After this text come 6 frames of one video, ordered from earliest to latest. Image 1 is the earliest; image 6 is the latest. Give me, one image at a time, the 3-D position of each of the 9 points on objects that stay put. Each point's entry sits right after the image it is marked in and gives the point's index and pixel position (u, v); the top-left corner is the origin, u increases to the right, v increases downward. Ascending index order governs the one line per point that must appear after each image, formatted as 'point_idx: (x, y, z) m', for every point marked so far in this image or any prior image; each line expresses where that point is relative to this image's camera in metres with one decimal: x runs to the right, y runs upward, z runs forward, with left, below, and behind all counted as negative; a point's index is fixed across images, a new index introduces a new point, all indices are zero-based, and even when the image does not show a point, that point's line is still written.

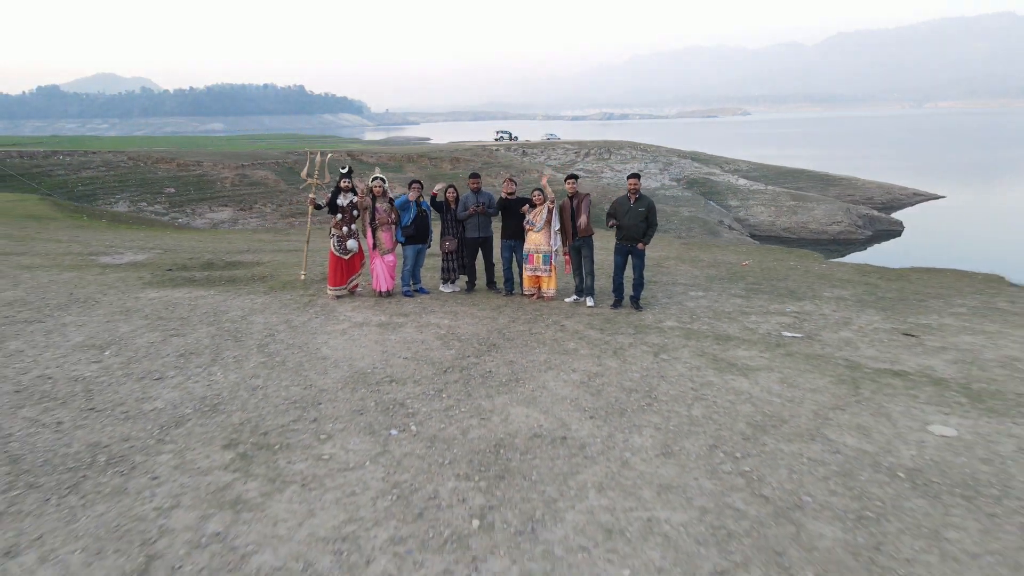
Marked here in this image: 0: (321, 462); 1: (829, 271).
0: (-1.2, -1.0, +4.4) m
1: (+4.1, +0.2, +9.7) m
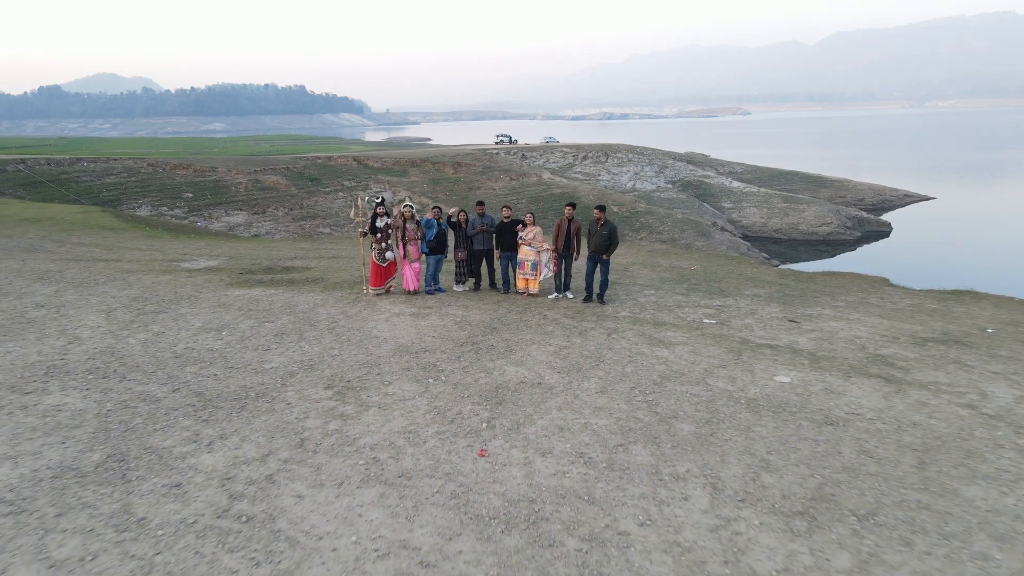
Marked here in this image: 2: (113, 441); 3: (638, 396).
0: (-1.2, -1.0, +7.1) m
1: (+4.1, +0.2, +12.4) m
2: (-3.2, -1.2, +6.1) m
3: (+1.2, -1.0, +7.0) m
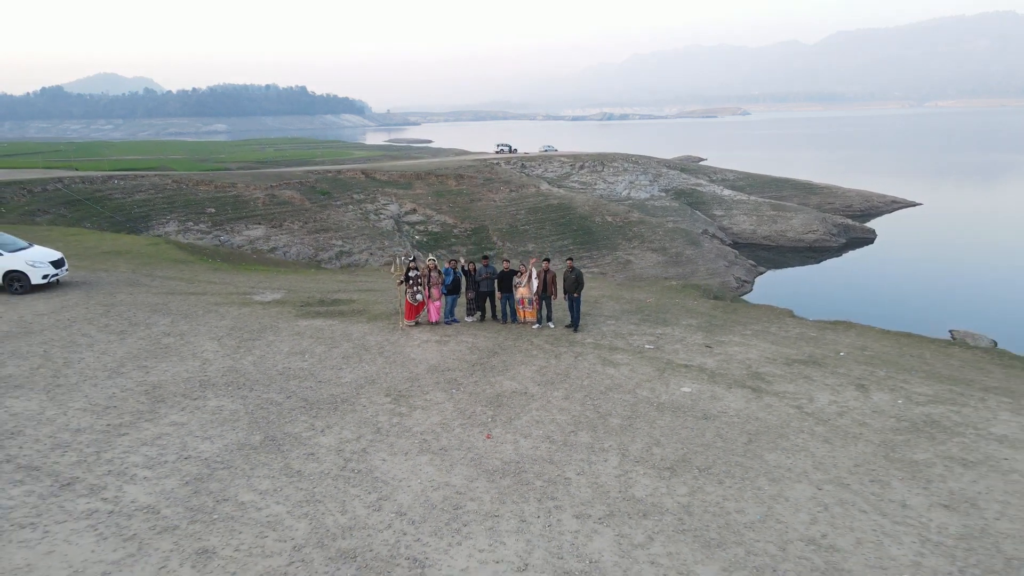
0: (-1.3, -1.7, +10.9) m
1: (+4.0, -0.4, +16.2) m
2: (-3.3, -1.9, +10.0) m
3: (+1.1, -1.6, +10.8) m
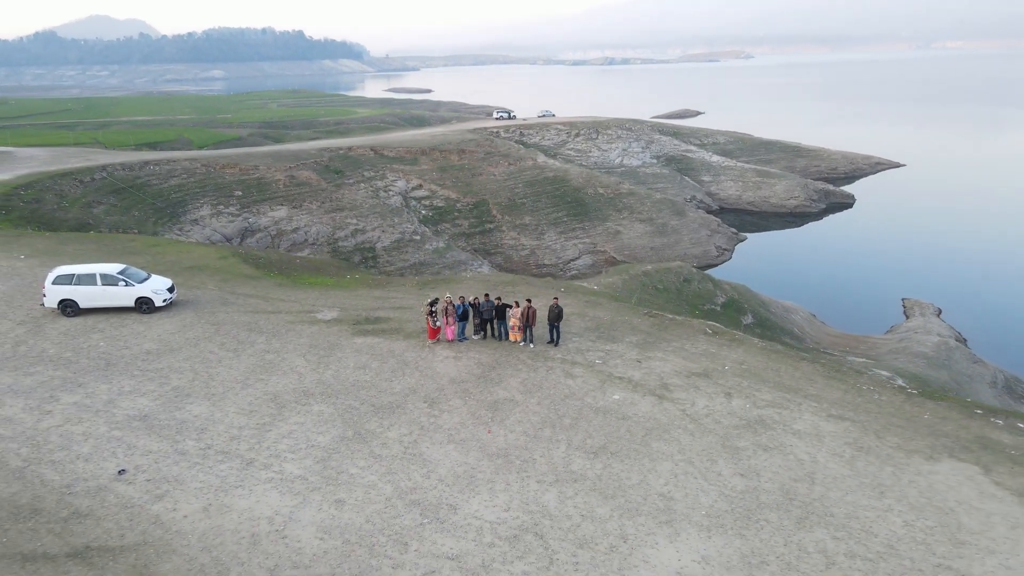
0: (-1.5, -2.7, +17.2) m
1: (+3.8, -1.1, +22.4) m
2: (-3.5, -3.0, +16.3) m
3: (+0.9, -2.7, +17.1) m
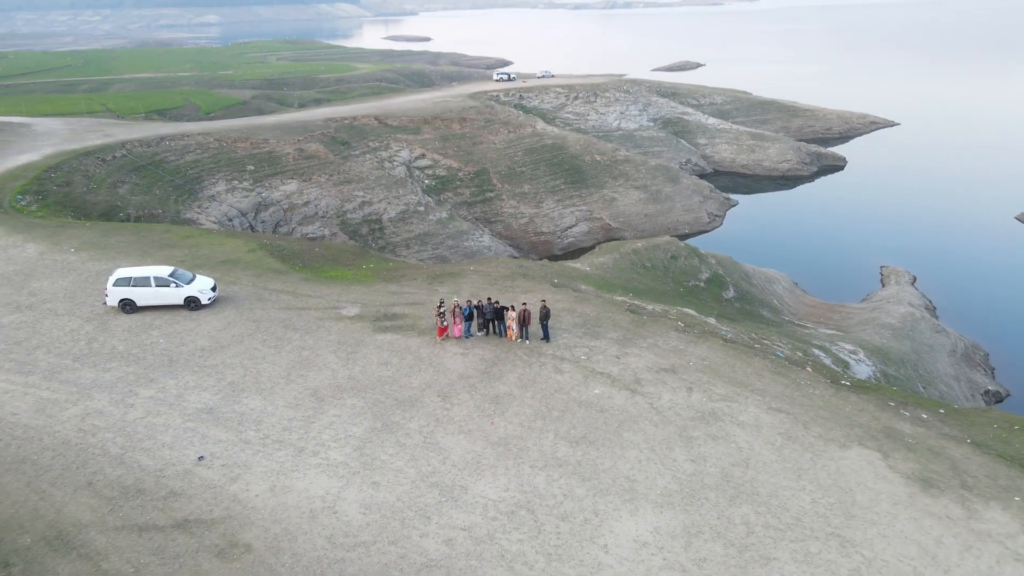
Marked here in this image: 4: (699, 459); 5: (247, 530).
0: (-1.5, -3.1, +20.9) m
1: (+3.8, -1.1, +25.9) m
2: (-3.5, -3.5, +20.0) m
3: (+0.9, -3.1, +20.8) m
4: (+4.5, -4.1, +18.0) m
5: (-5.6, -5.1, +15.8) m
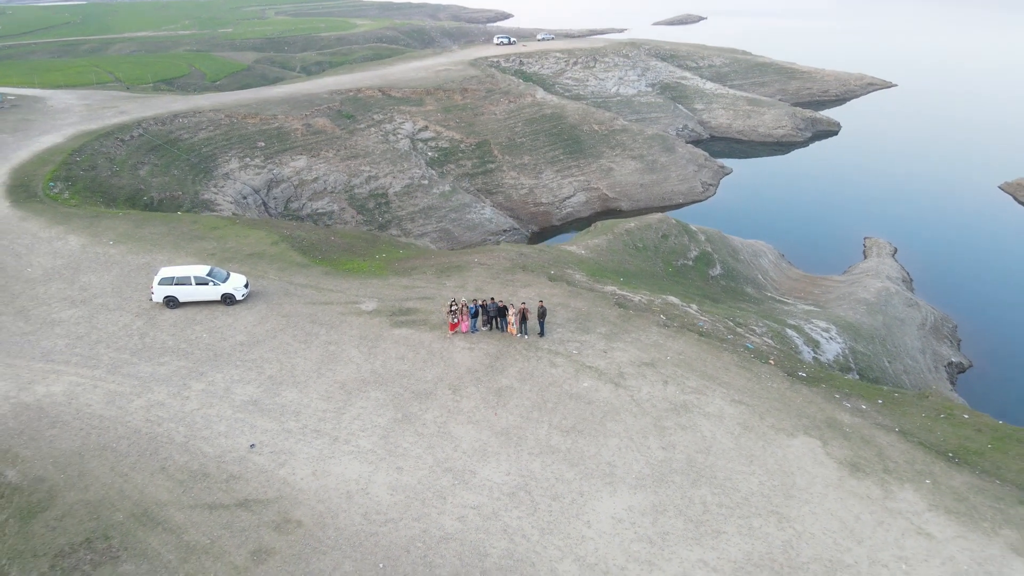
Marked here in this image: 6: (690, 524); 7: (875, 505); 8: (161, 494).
0: (-1.5, -3.4, +24.3) m
1: (+3.8, -1.0, +29.2) m
2: (-3.5, -3.8, +23.5) m
3: (+0.9, -3.4, +24.2) m
4: (+4.5, -4.6, +21.5) m
5: (-5.6, -5.7, +19.4) m
6: (+4.5, -5.9, +18.7) m
7: (+9.4, -5.6, +19.2) m
8: (-9.4, -5.5, +20.0) m
